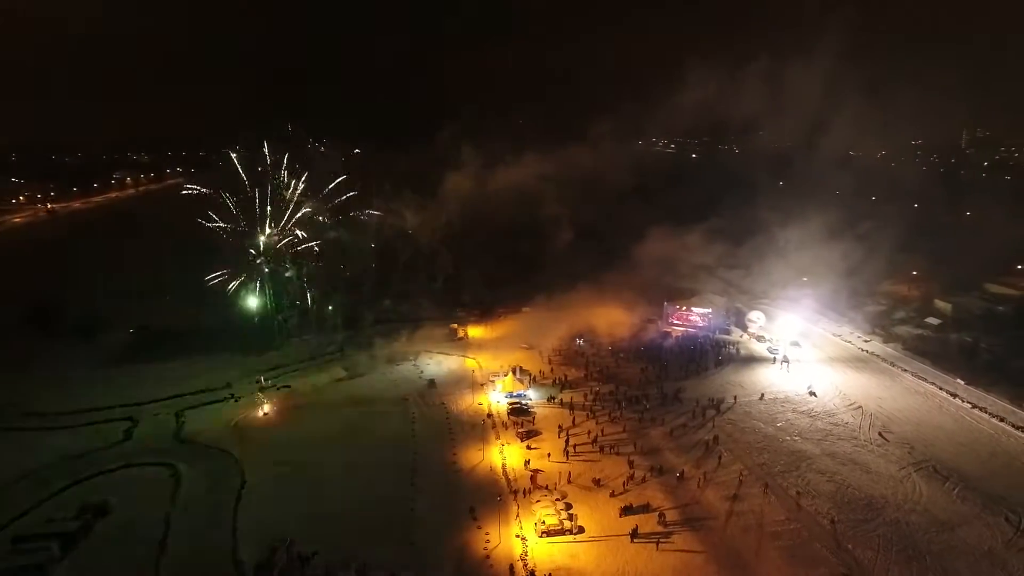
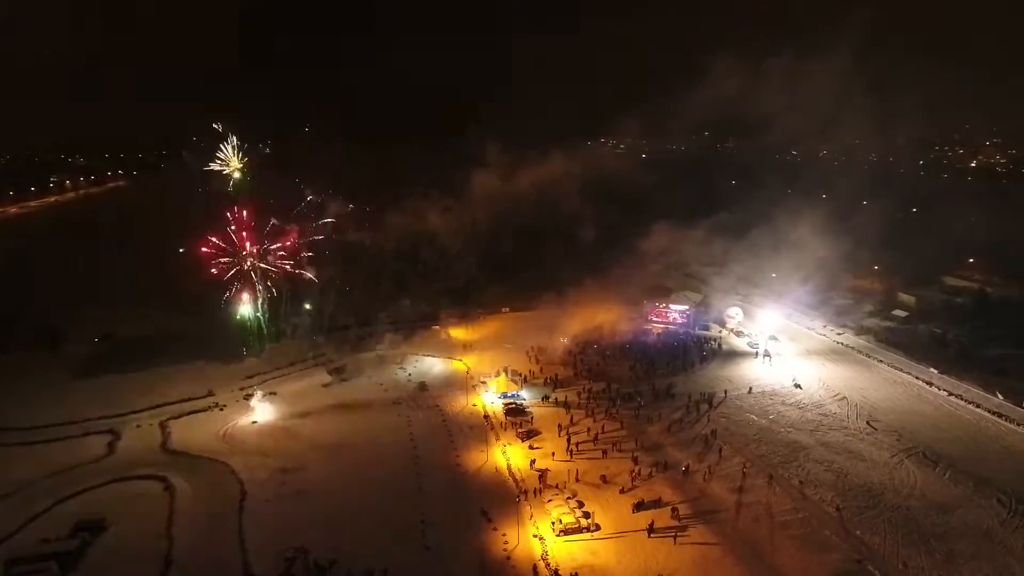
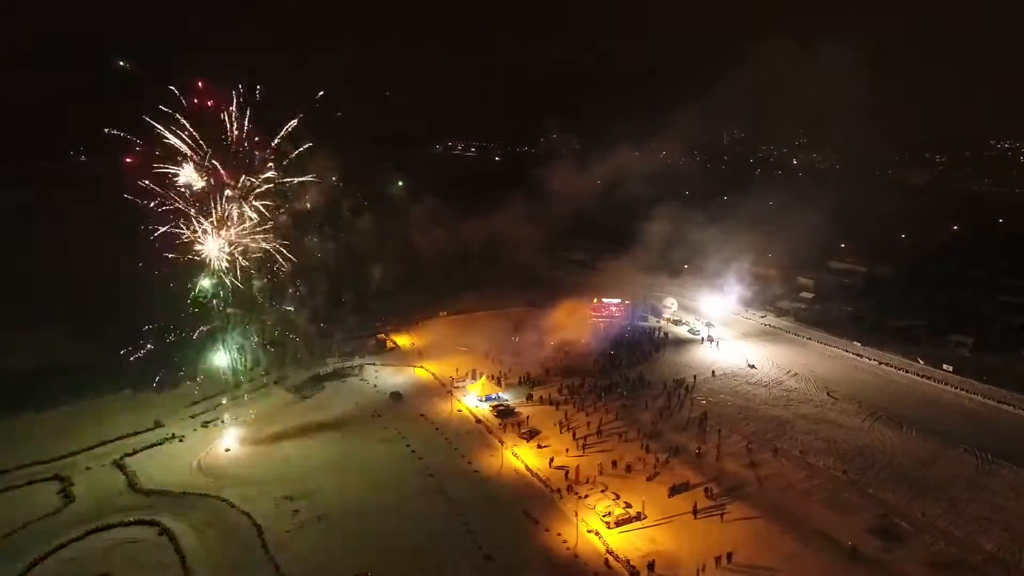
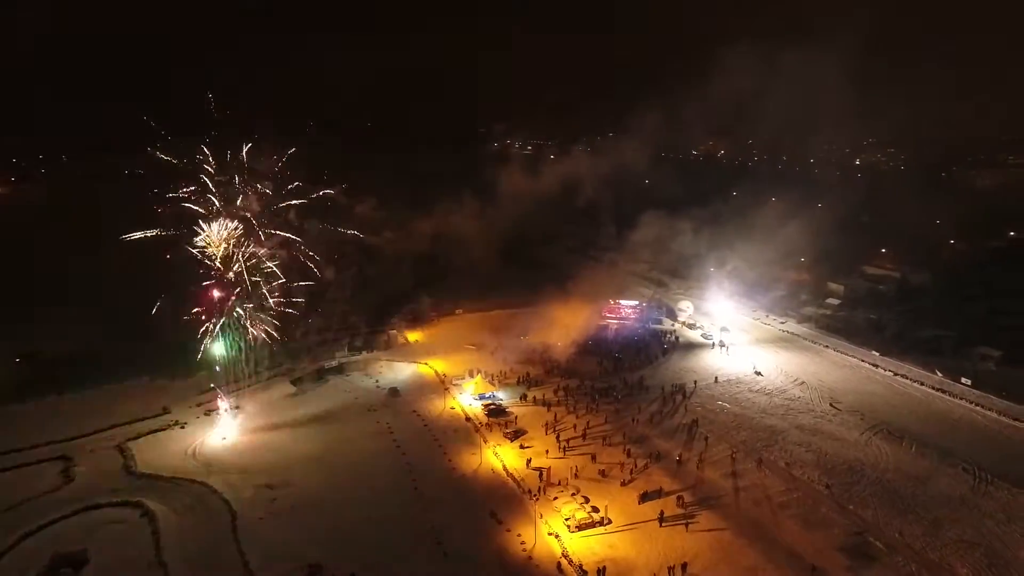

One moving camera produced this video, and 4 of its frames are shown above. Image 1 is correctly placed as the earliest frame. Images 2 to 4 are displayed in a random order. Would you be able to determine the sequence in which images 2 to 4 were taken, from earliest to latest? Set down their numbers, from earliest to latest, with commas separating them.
2, 4, 3
